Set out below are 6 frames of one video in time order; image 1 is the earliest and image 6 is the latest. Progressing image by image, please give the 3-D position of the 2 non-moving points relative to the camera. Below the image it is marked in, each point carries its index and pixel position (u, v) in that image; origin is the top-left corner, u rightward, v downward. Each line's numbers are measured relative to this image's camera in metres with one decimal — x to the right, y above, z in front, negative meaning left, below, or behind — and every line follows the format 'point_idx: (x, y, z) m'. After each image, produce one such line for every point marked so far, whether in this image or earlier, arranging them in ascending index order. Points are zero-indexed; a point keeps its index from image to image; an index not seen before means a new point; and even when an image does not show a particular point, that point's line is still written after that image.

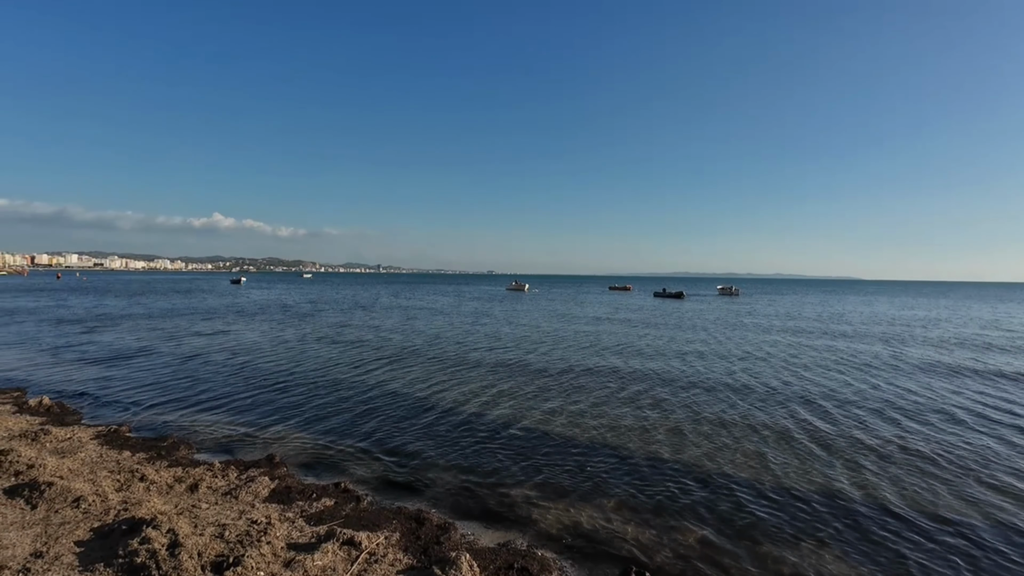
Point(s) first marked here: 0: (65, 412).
0: (-11.2, -3.2, +11.8) m
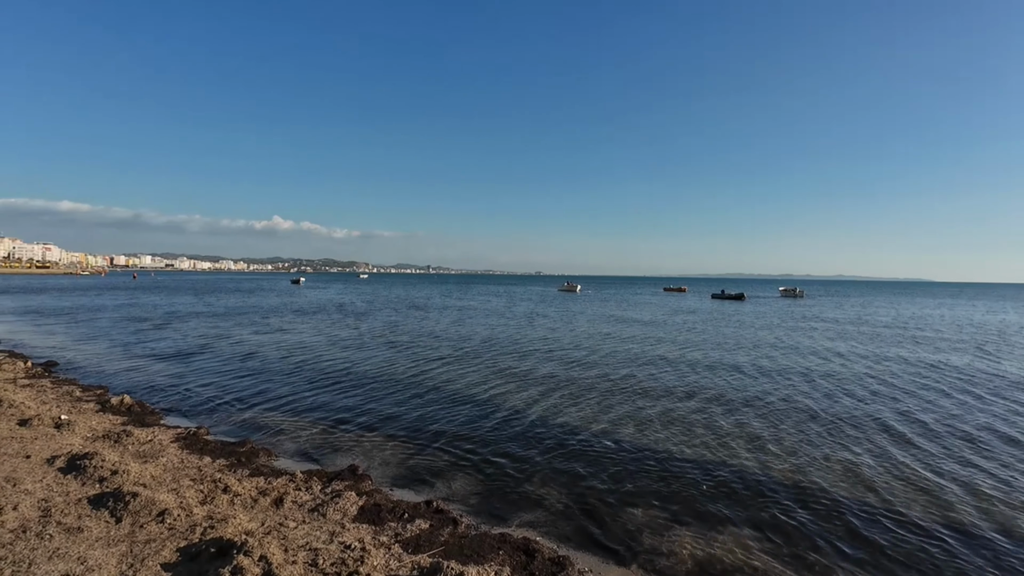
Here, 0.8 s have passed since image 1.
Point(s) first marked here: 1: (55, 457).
0: (-9.1, -3.1, +11.6) m
1: (-8.1, -3.0, +8.2) m
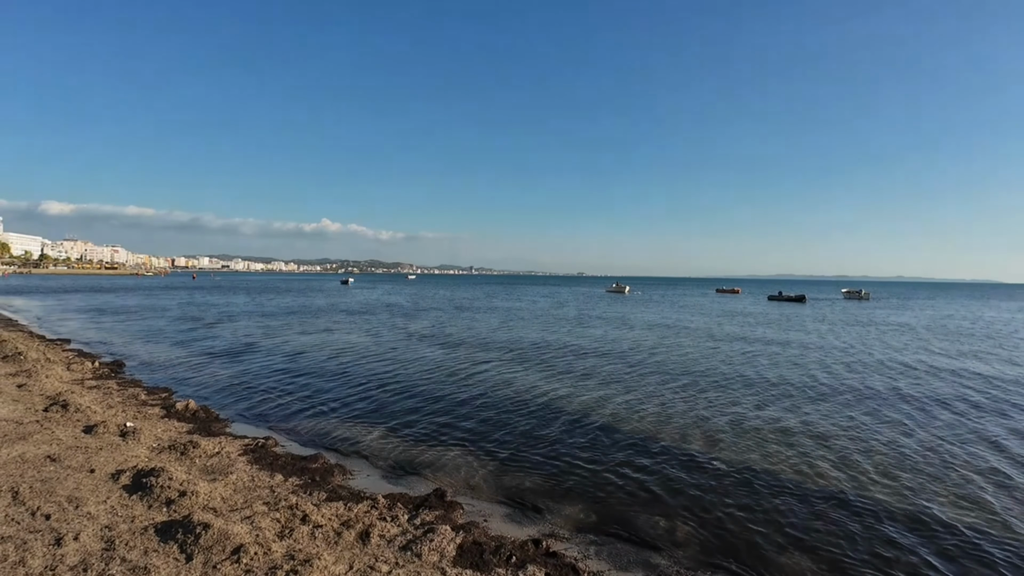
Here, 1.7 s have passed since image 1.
0: (-7.0, -3.0, +10.8) m
1: (-6.3, -2.9, +7.5) m
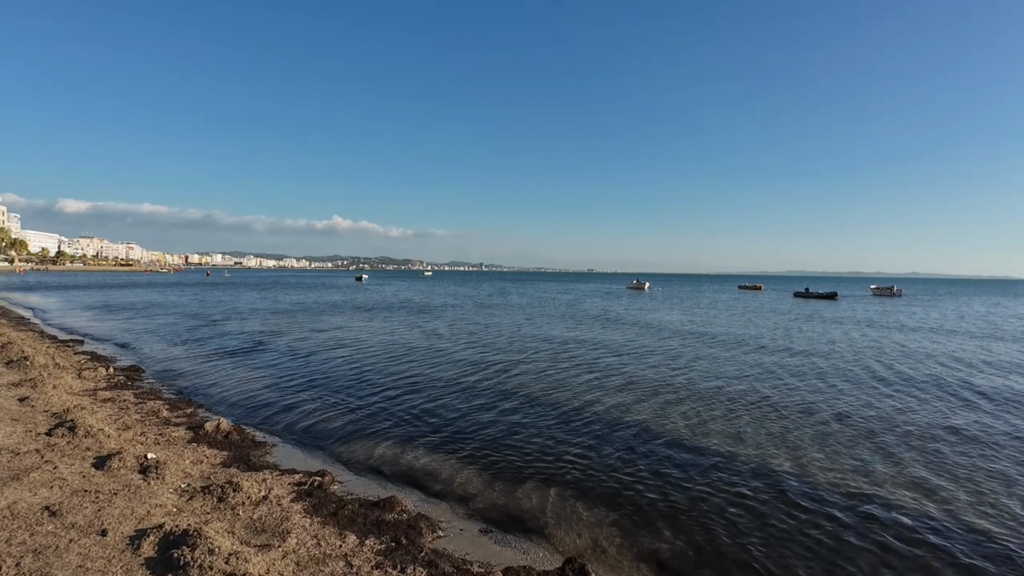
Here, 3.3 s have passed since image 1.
0: (-5.0, -2.9, +8.9) m
1: (-4.3, -2.9, +5.5) m
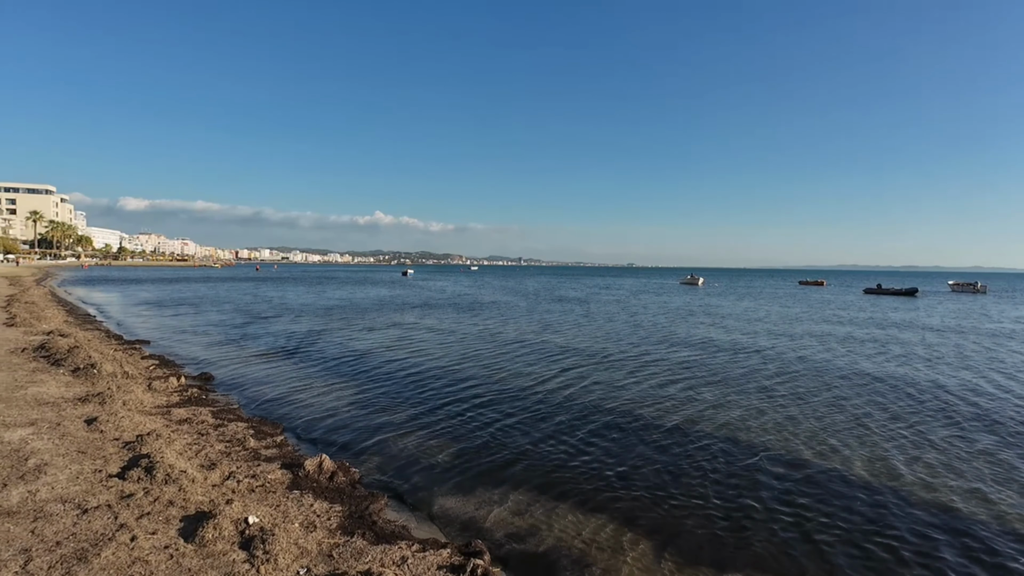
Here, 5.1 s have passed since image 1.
0: (-2.2, -3.0, +6.9) m
1: (-1.8, -3.0, +3.5) m
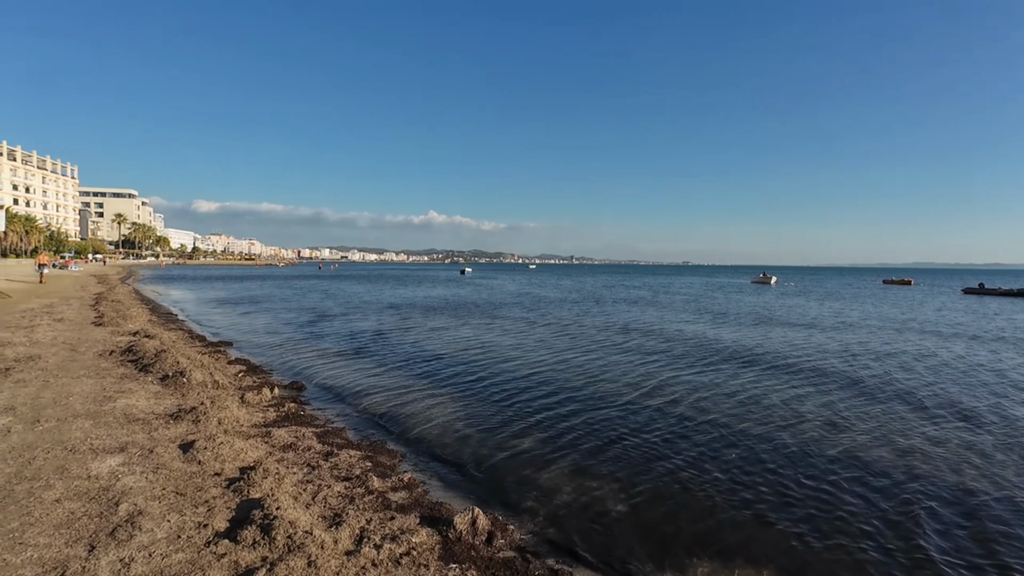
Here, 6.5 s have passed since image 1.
0: (+0.3, -3.0, +5.0) m
1: (+0.4, -3.0, +1.5) m
